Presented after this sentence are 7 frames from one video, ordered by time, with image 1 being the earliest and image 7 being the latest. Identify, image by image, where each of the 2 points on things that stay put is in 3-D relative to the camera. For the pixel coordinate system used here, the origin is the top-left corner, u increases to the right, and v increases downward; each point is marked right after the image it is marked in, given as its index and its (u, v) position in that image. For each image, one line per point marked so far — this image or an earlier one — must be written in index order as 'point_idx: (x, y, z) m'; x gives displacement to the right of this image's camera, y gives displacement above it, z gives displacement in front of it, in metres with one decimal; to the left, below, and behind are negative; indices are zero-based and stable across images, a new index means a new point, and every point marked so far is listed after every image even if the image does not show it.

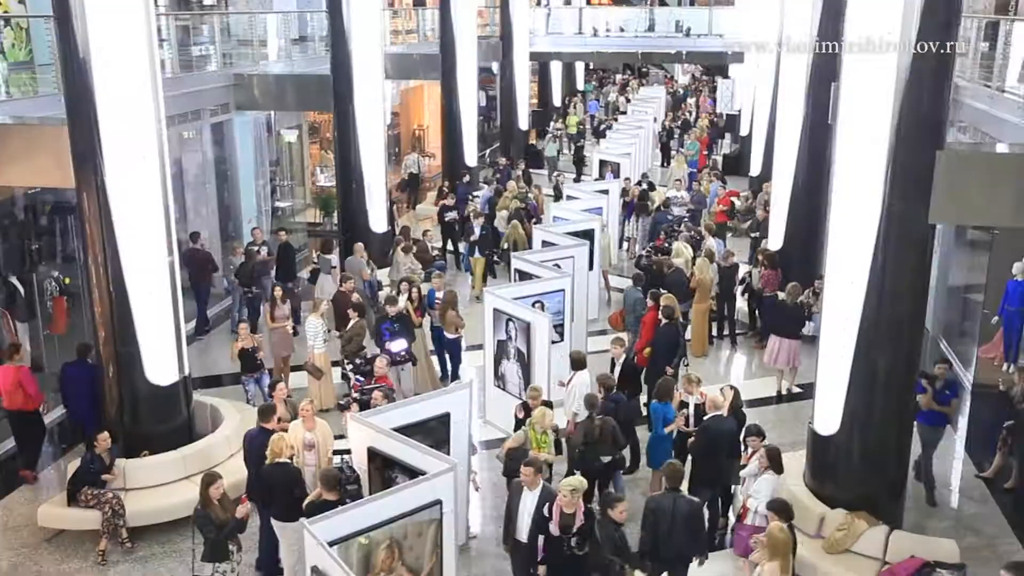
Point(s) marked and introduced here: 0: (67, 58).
0: (-3.8, +2.0, +8.0) m
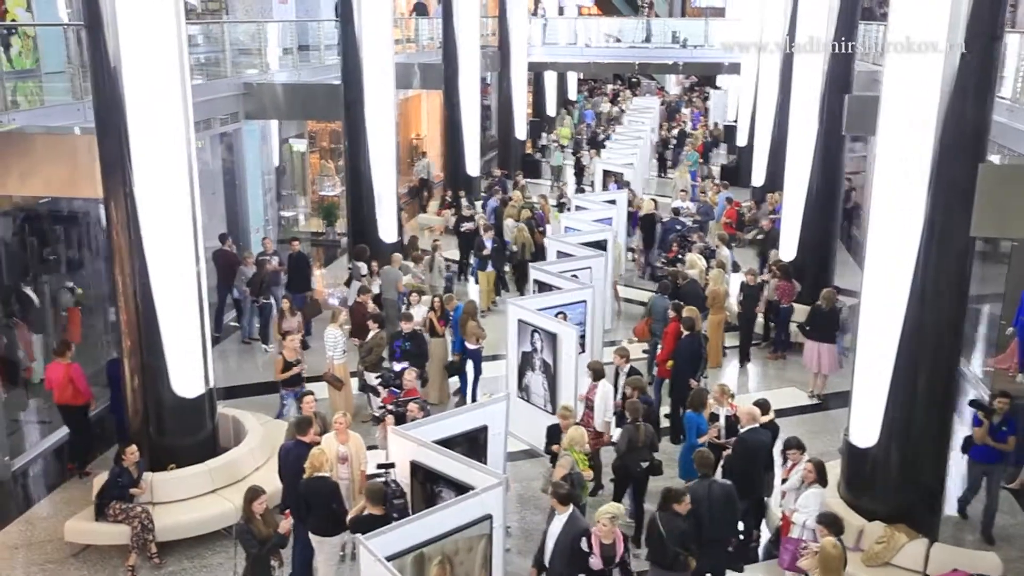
0: (-3.5, +1.9, +7.9) m
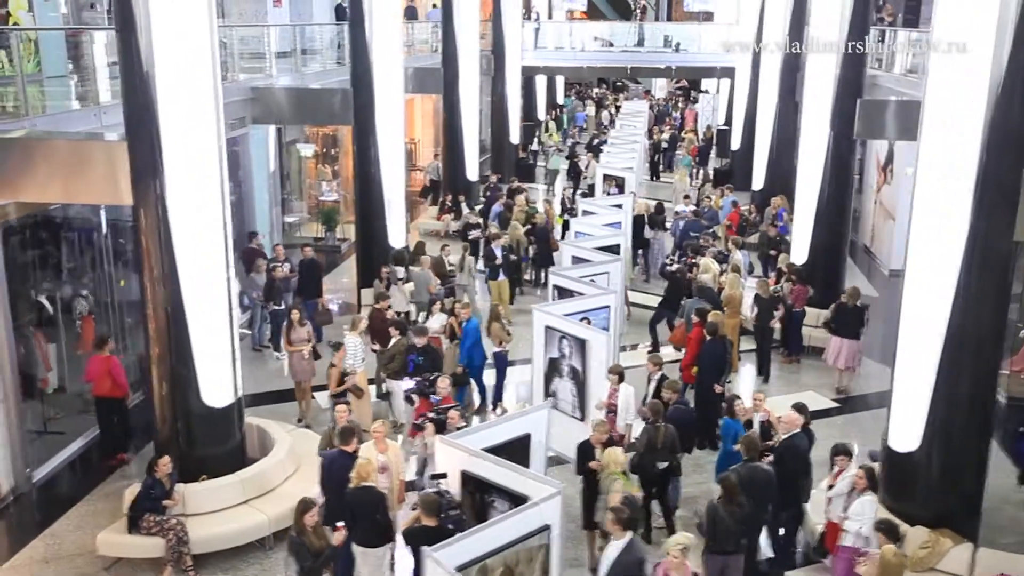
0: (-3.2, +1.8, +7.8) m
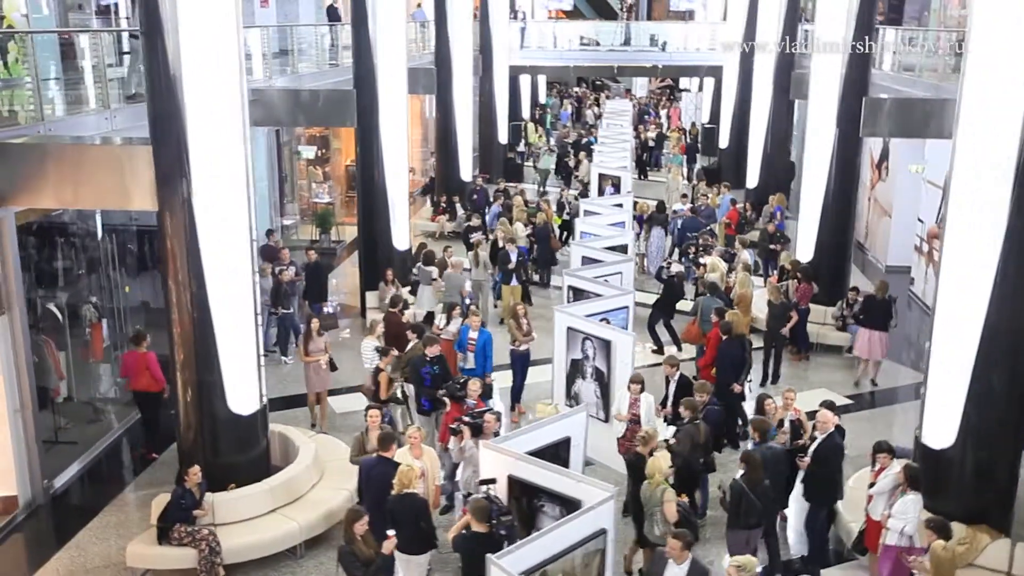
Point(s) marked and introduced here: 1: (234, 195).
0: (-2.9, +1.7, +7.7) m
1: (-2.4, +0.8, +8.0) m
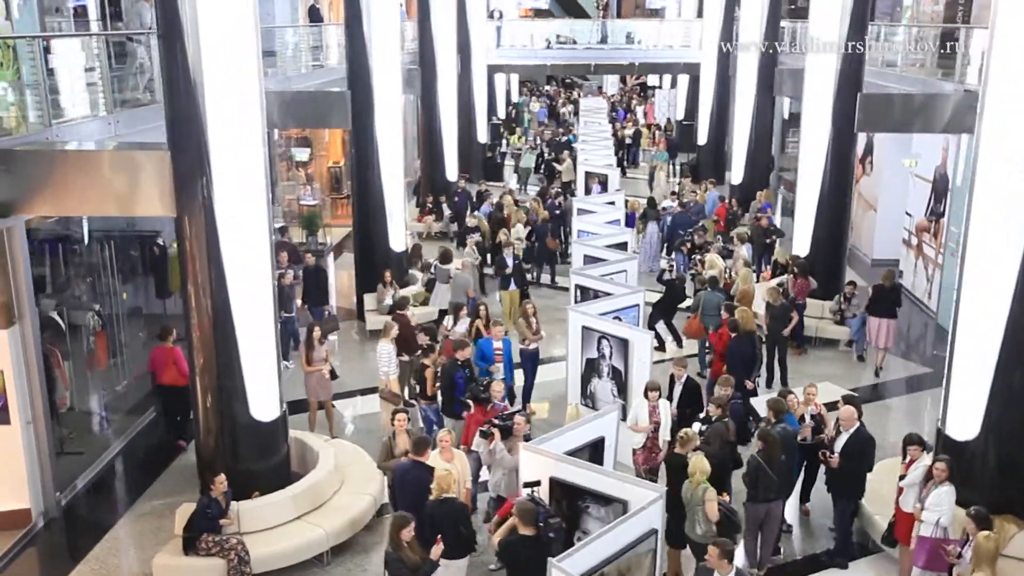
0: (-2.7, +1.7, +7.5) m
1: (-2.2, +0.7, +7.9) m
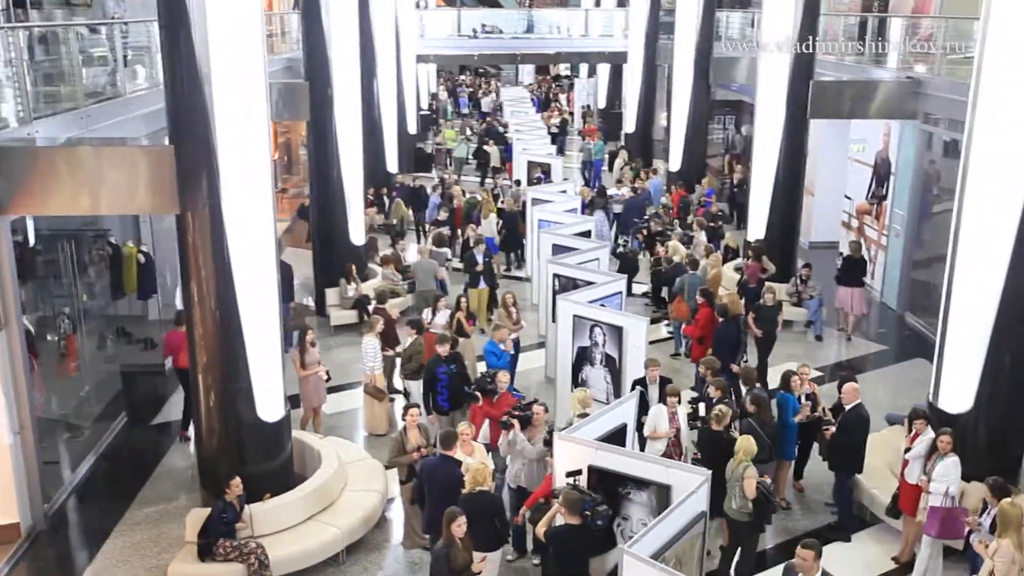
0: (-2.6, +1.7, +7.3) m
1: (-2.1, +0.8, +7.7) m
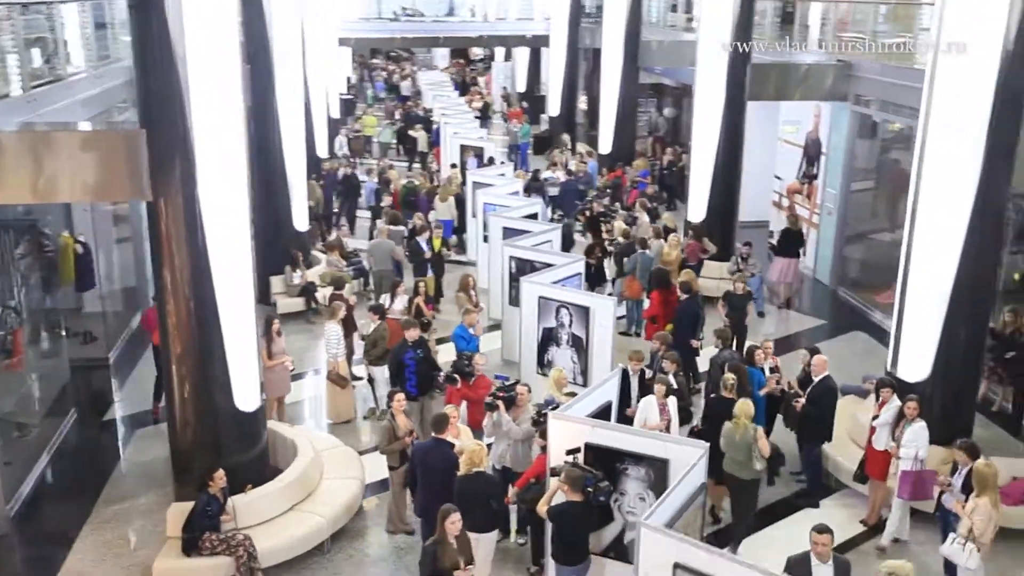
0: (-2.7, +1.8, +7.0) m
1: (-2.2, +0.9, +7.5) m
